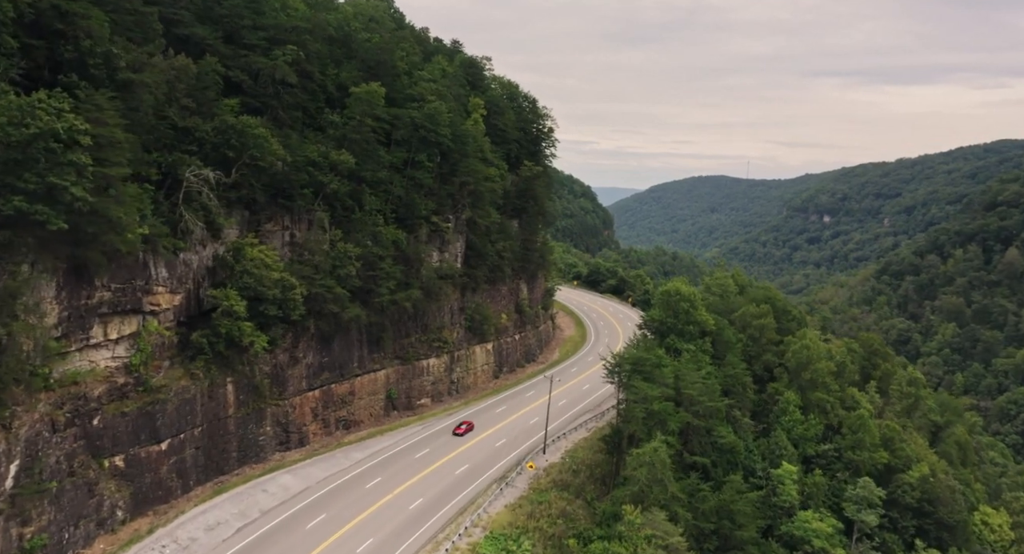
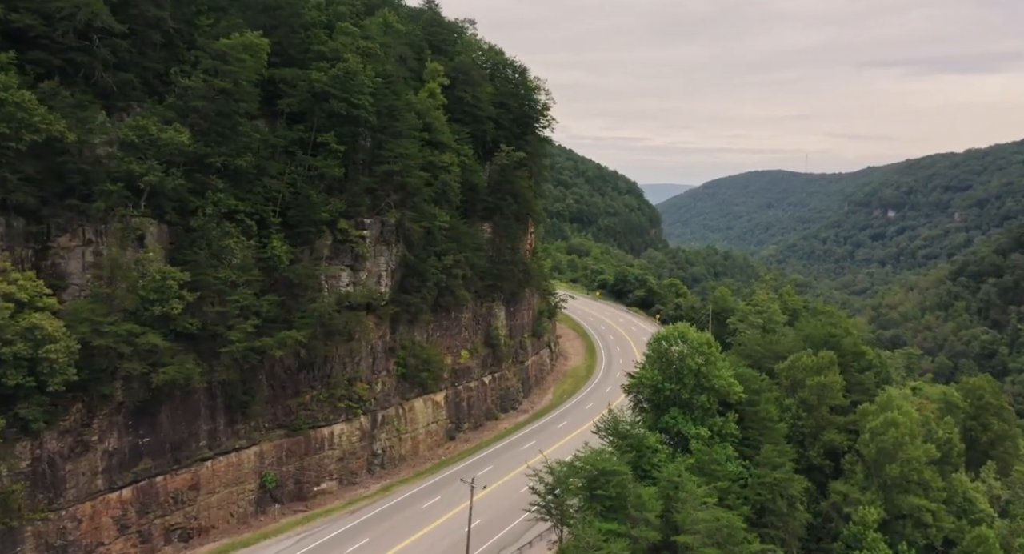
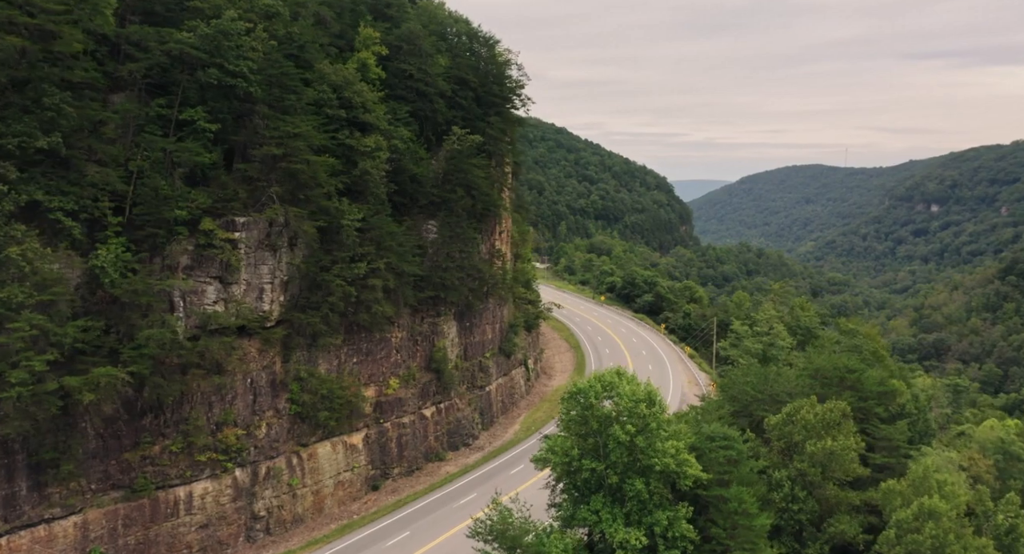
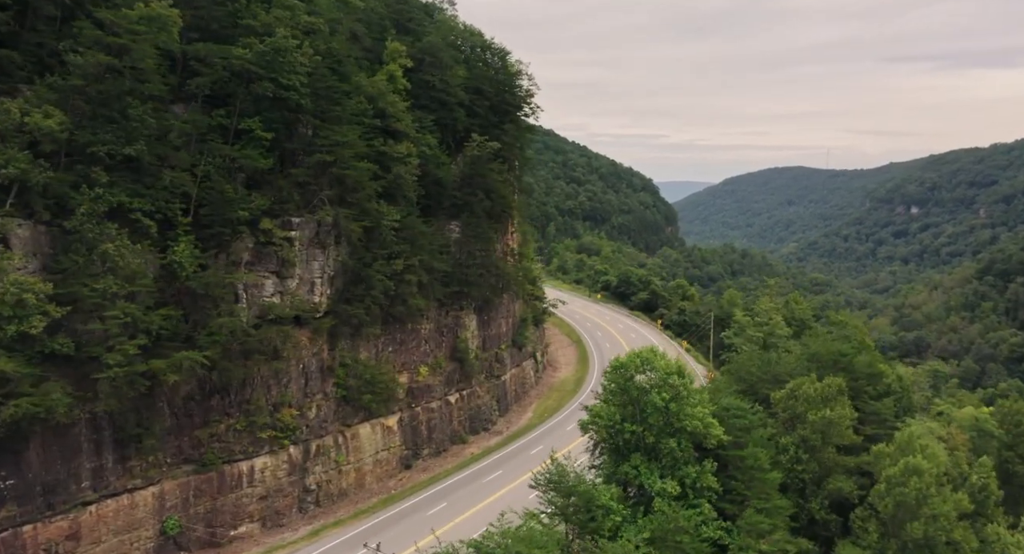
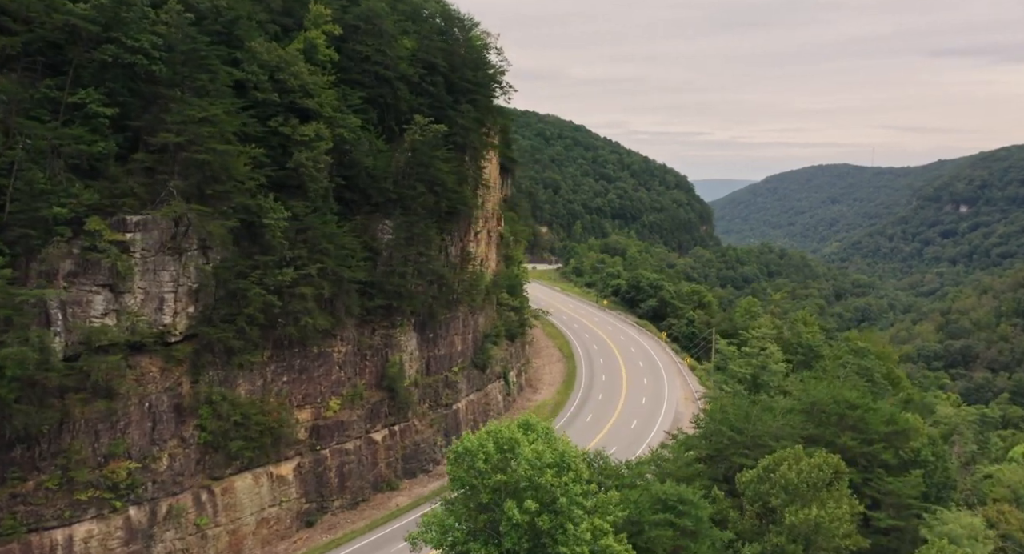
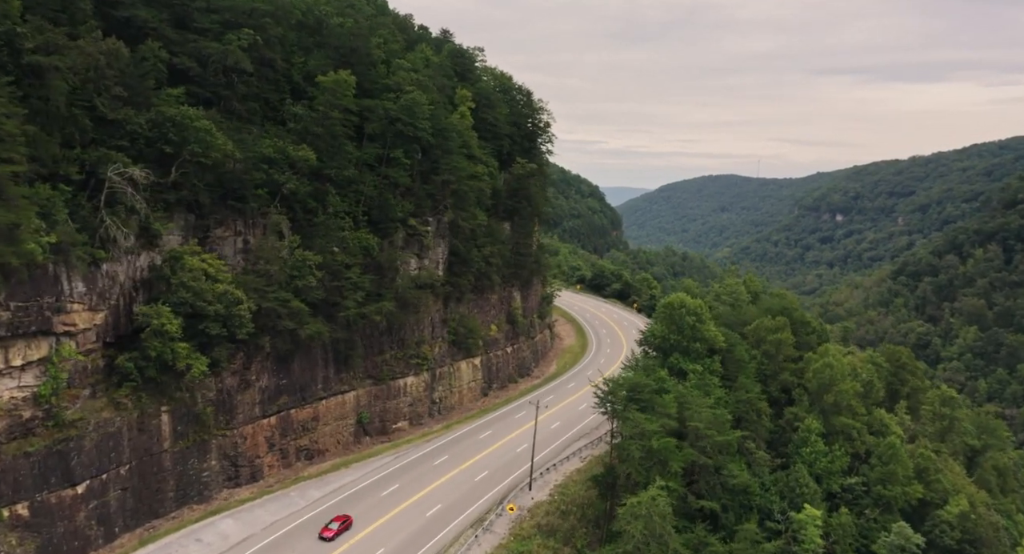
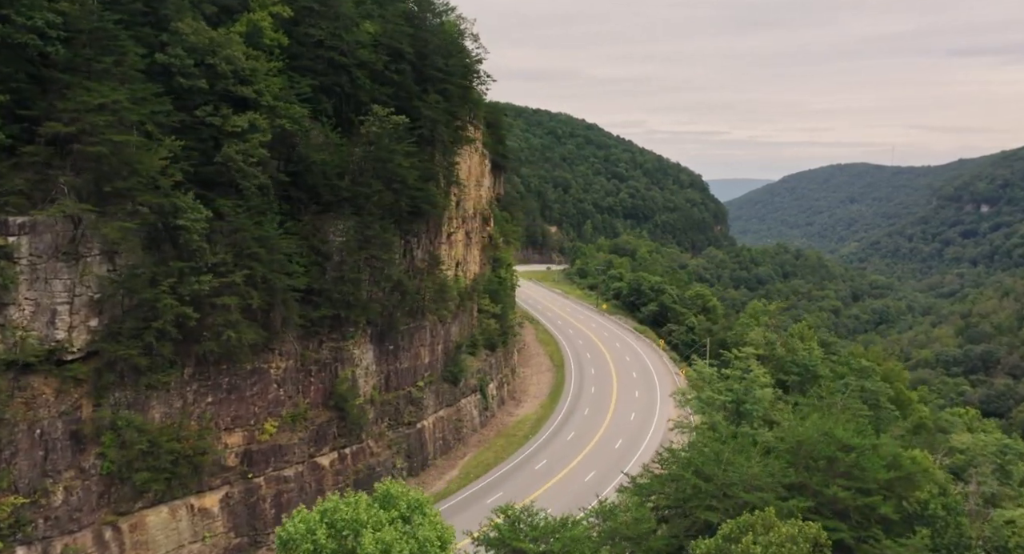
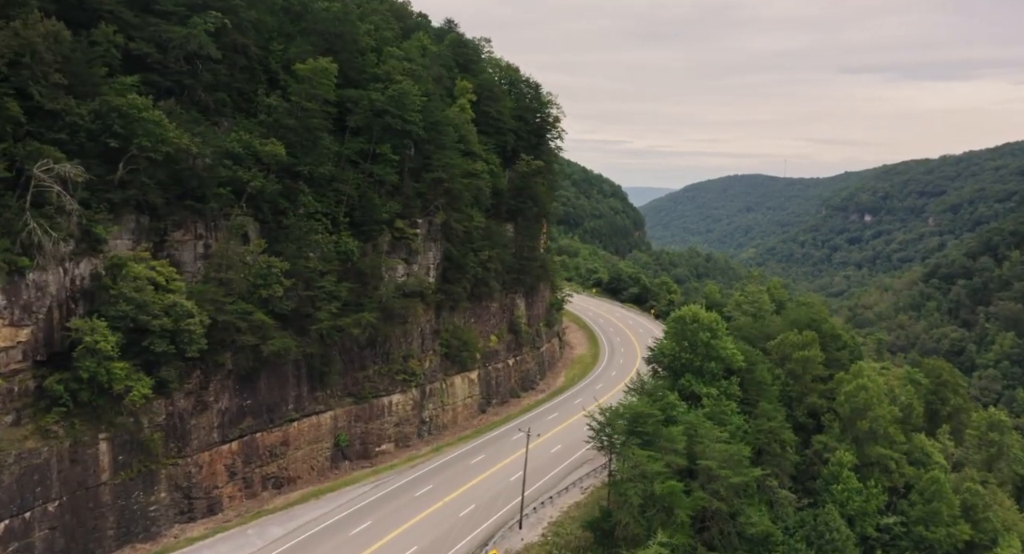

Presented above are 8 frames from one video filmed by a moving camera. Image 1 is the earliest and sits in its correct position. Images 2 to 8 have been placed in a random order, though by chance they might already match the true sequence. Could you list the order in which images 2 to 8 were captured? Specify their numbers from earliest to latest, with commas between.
6, 8, 2, 4, 3, 5, 7
